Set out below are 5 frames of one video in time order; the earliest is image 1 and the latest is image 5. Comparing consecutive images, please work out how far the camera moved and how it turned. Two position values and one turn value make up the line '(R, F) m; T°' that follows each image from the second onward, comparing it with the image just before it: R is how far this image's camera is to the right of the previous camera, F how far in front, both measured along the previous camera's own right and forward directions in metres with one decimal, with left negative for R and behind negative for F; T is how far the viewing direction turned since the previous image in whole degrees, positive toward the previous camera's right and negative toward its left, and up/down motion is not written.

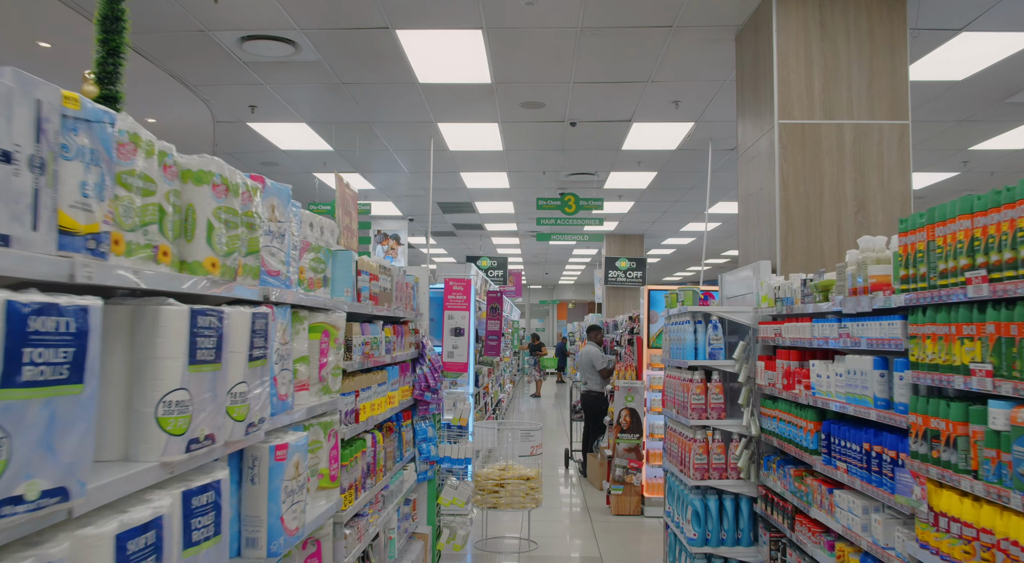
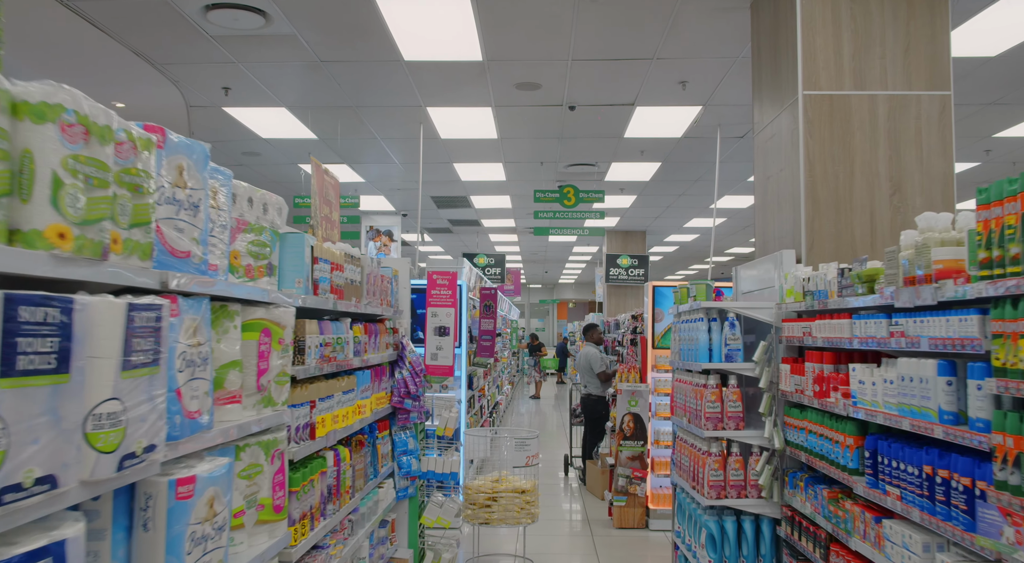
(+0.1, +0.5) m; 0°
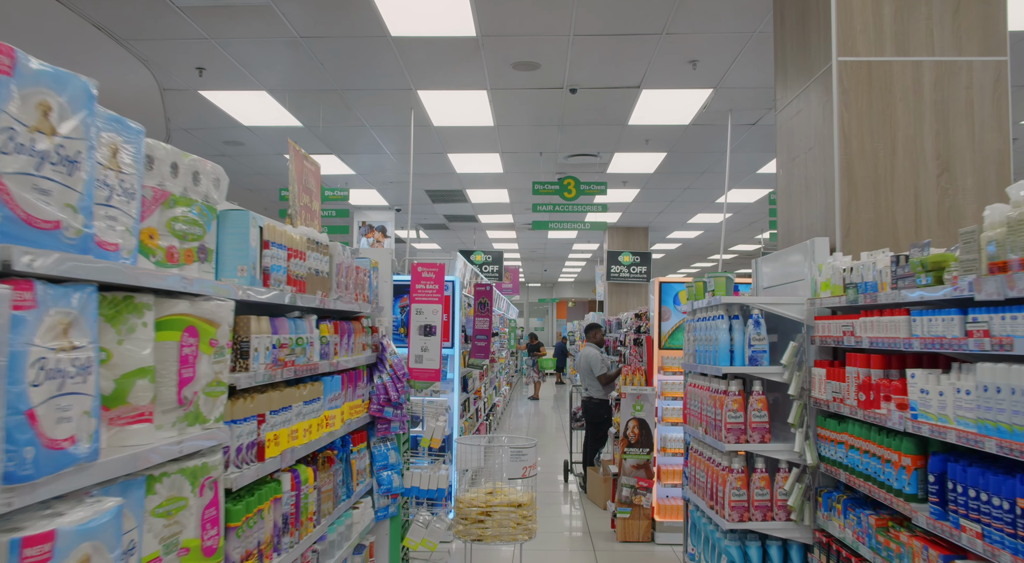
(0.0, +0.4) m; 0°
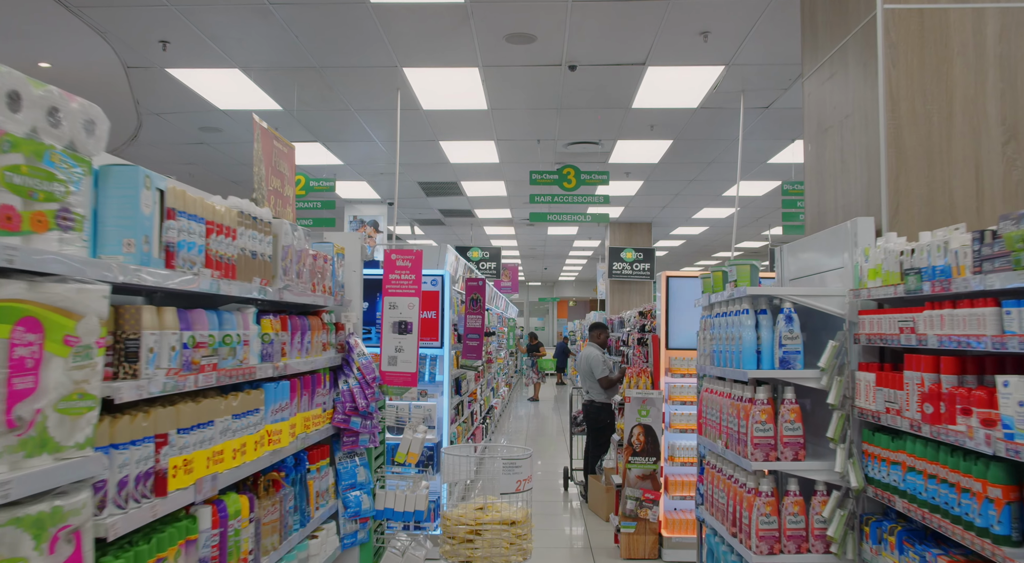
(+0.1, +0.5) m; 0°
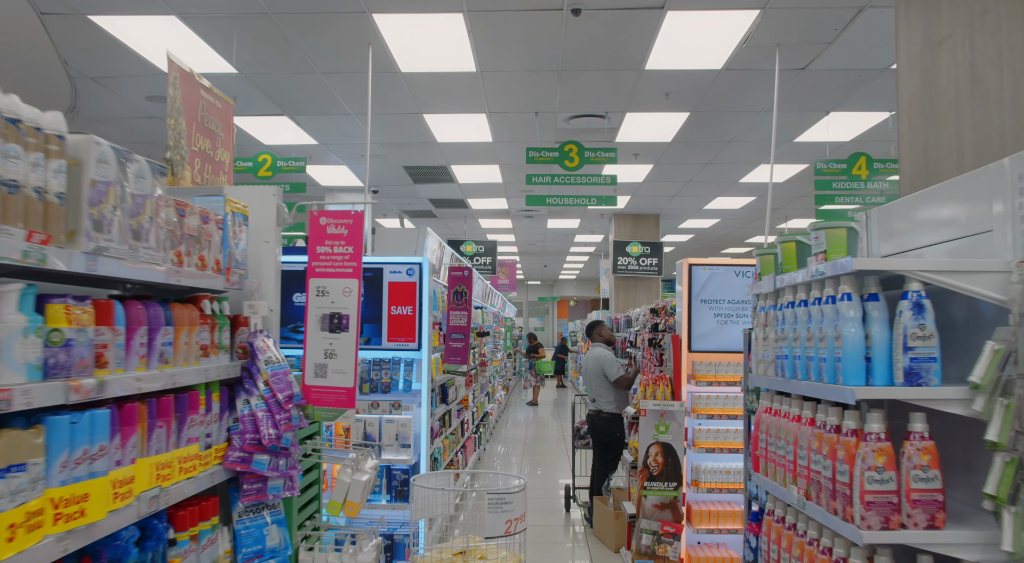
(+0.1, +0.9) m; 0°
